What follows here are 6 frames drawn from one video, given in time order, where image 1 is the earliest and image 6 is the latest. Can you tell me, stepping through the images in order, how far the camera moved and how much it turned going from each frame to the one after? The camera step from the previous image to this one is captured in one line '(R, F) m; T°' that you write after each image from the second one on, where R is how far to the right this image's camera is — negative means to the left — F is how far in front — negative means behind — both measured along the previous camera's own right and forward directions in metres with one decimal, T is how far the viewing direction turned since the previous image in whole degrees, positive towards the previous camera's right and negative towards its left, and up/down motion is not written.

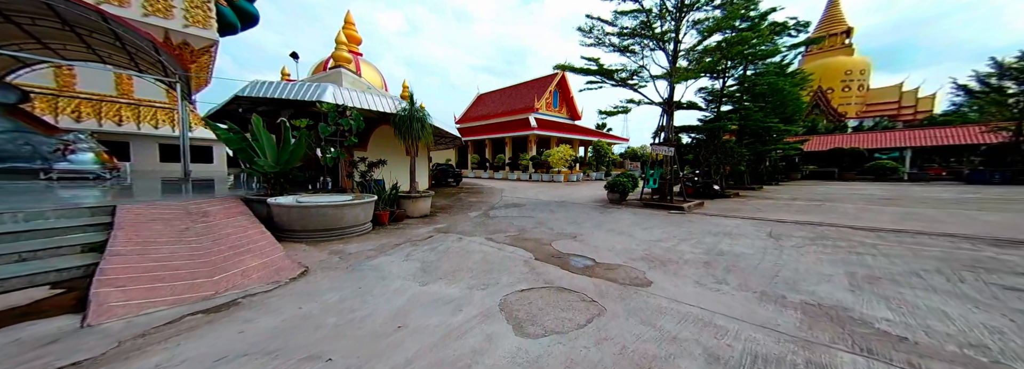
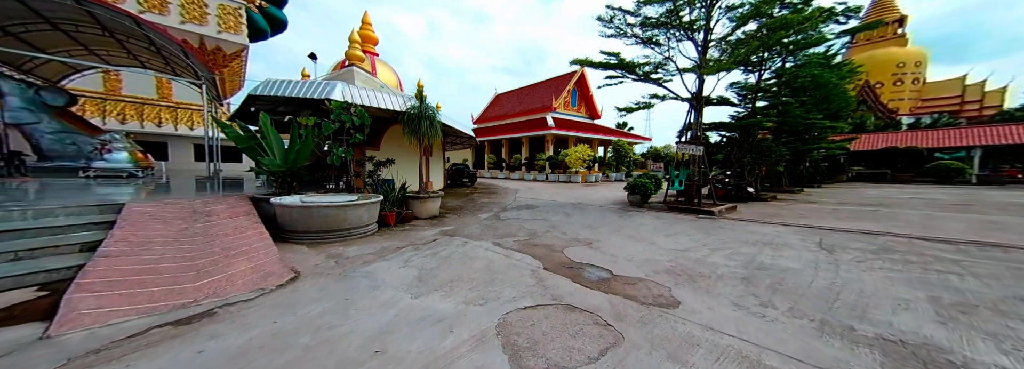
(+0.1, +0.3) m; -4°
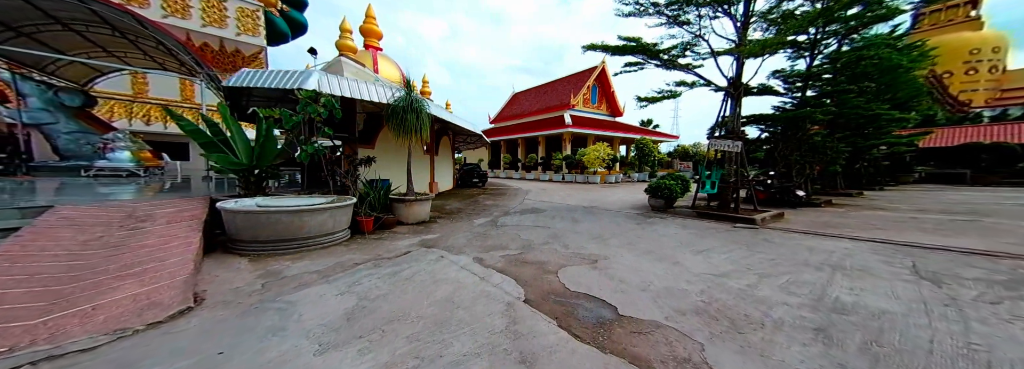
(+0.4, +0.8) m; -4°
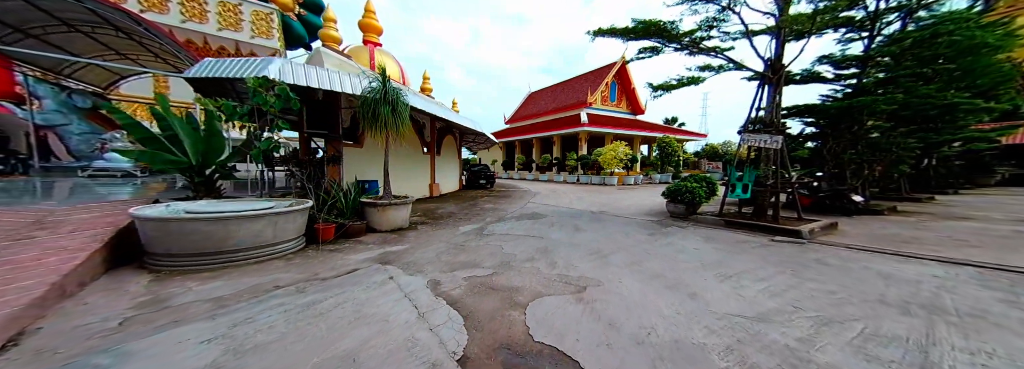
(+0.5, +0.7) m; -4°
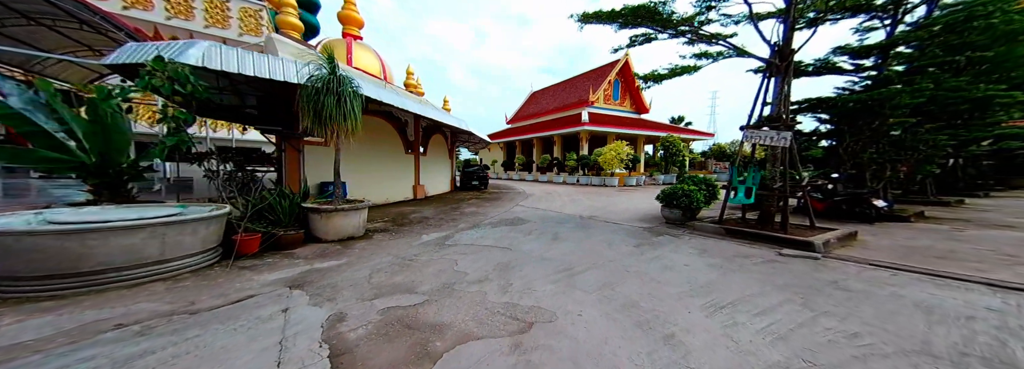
(+0.6, +0.6) m; -1°
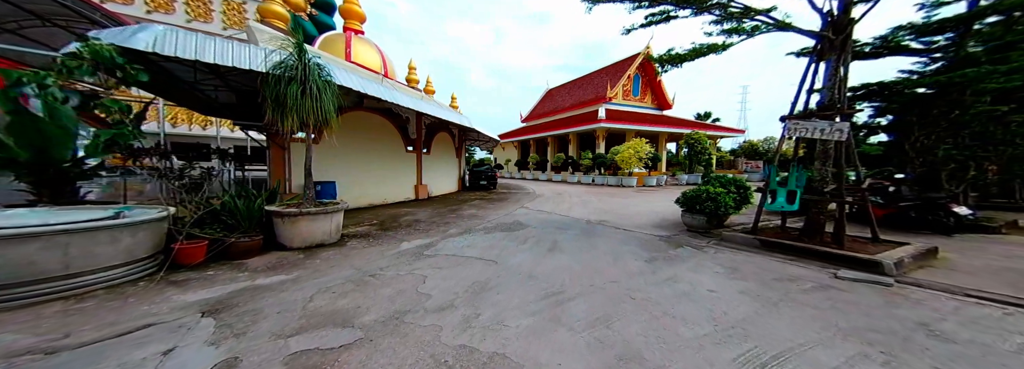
(+0.4, +0.6) m; -4°
